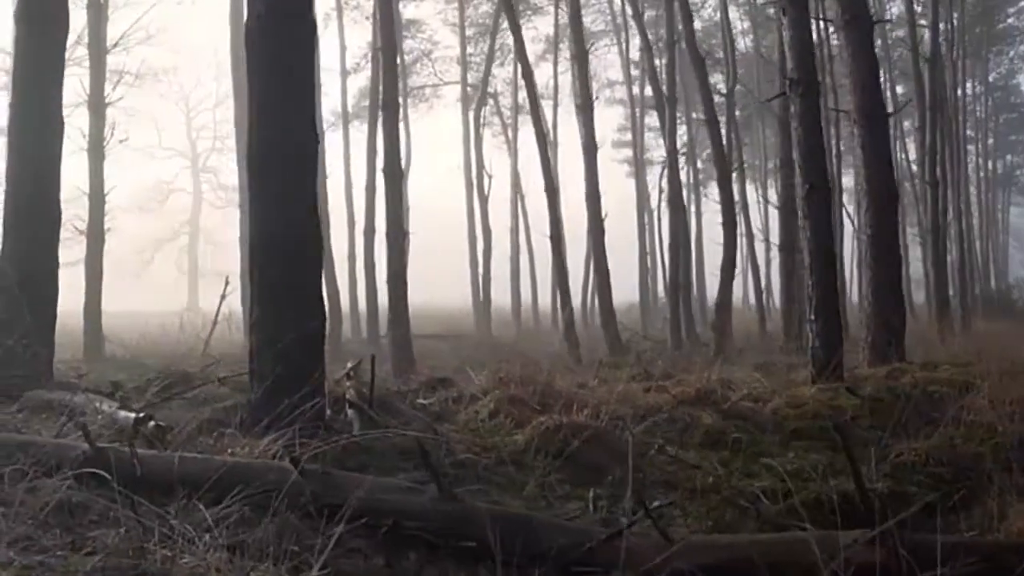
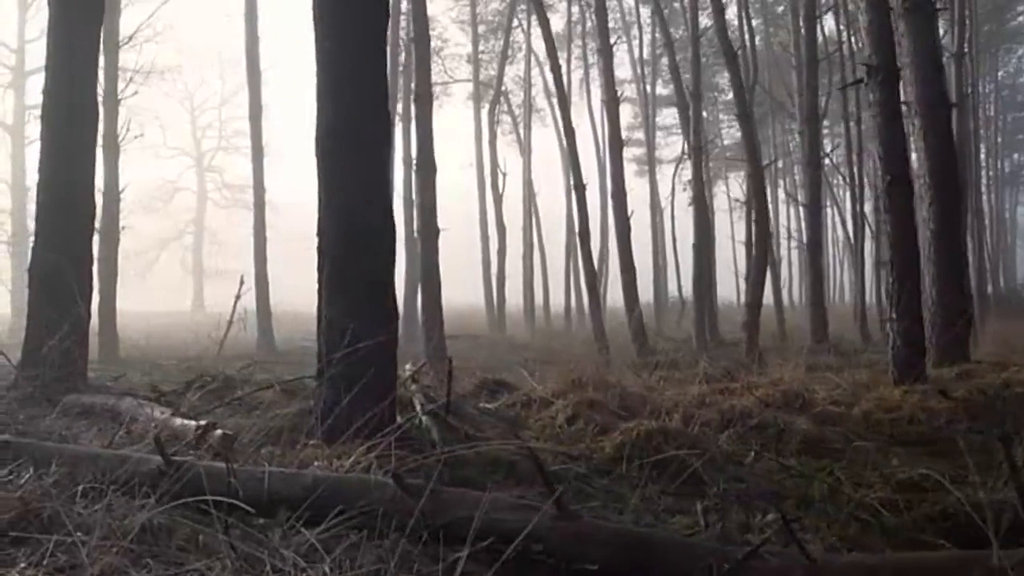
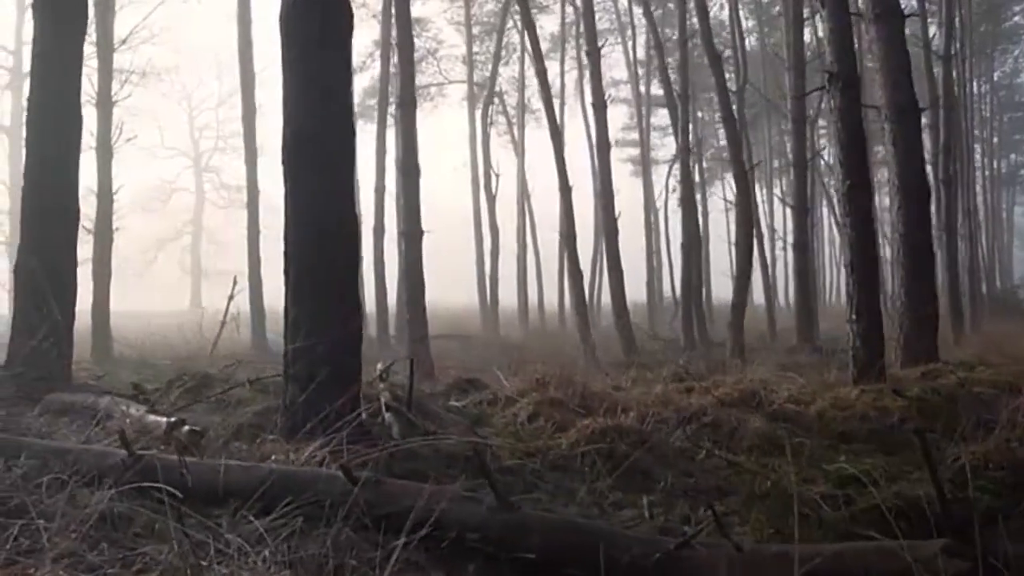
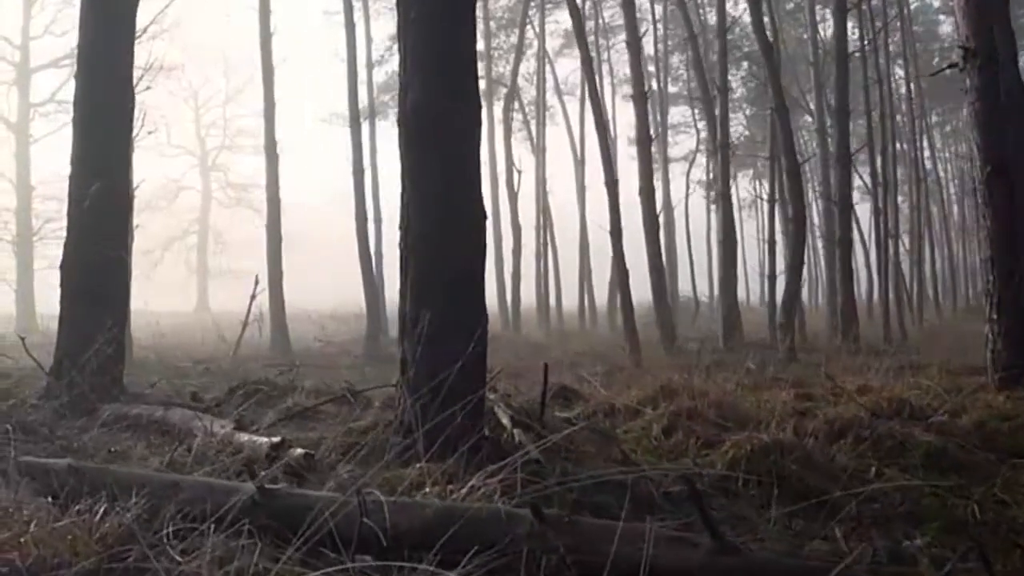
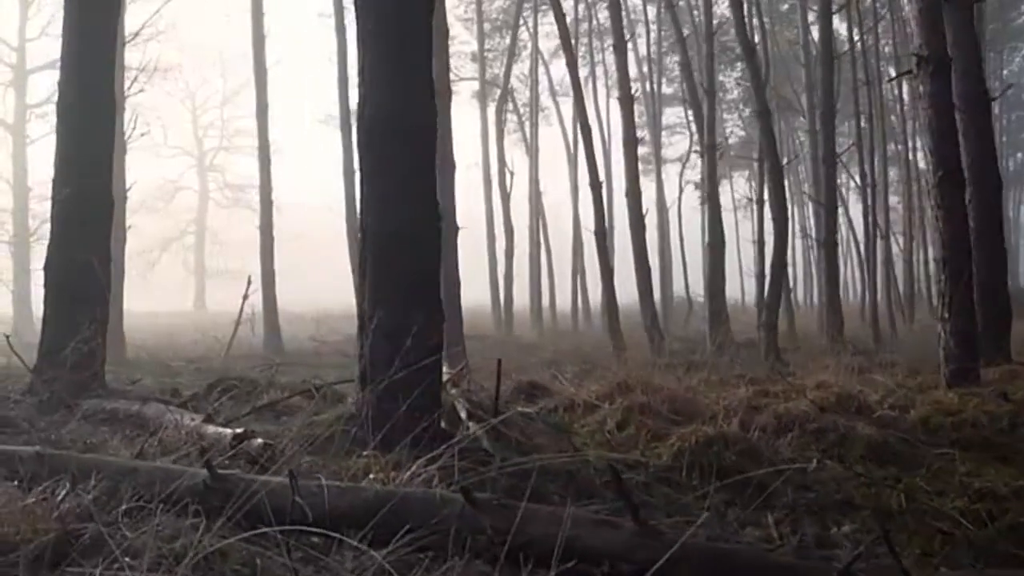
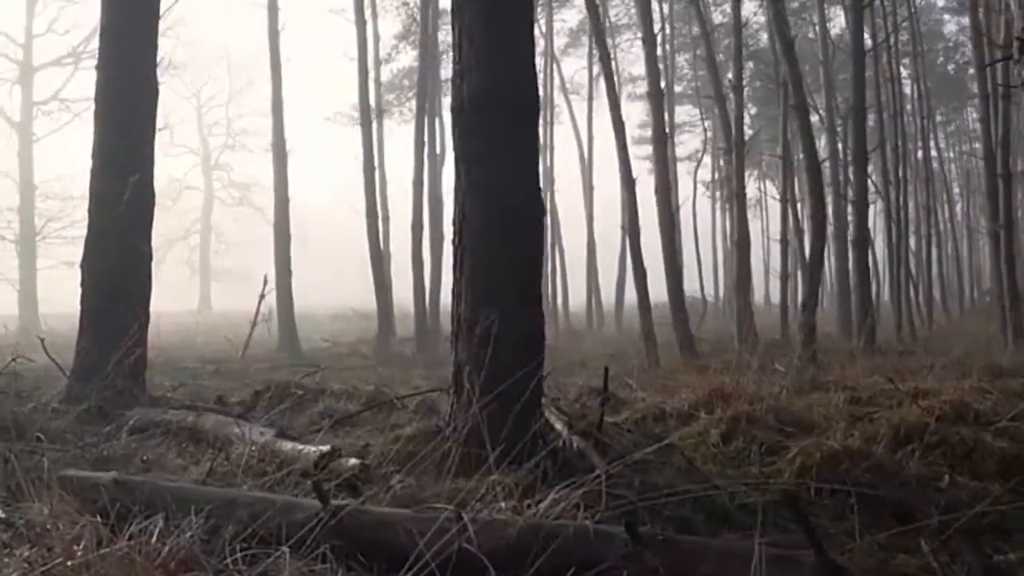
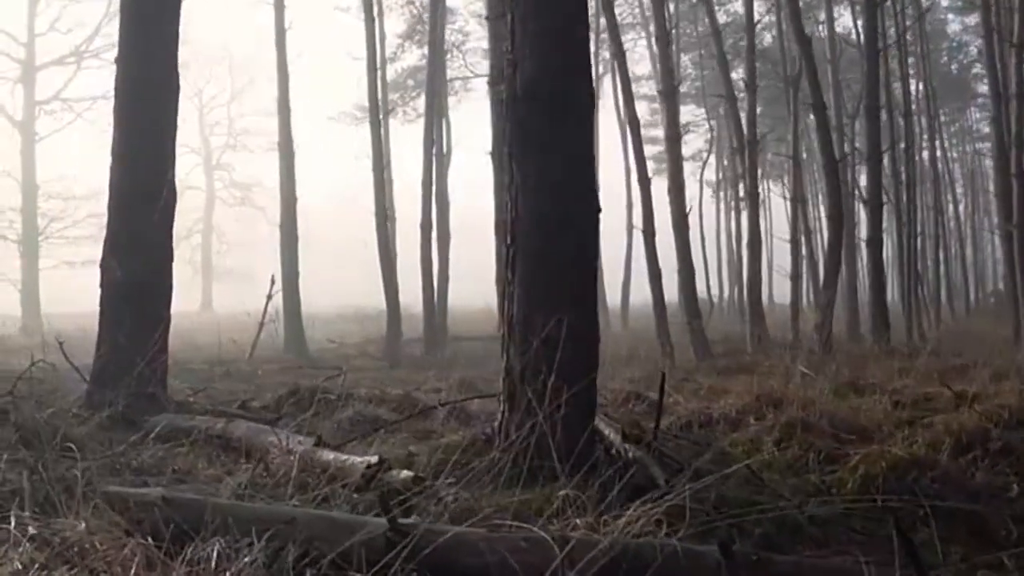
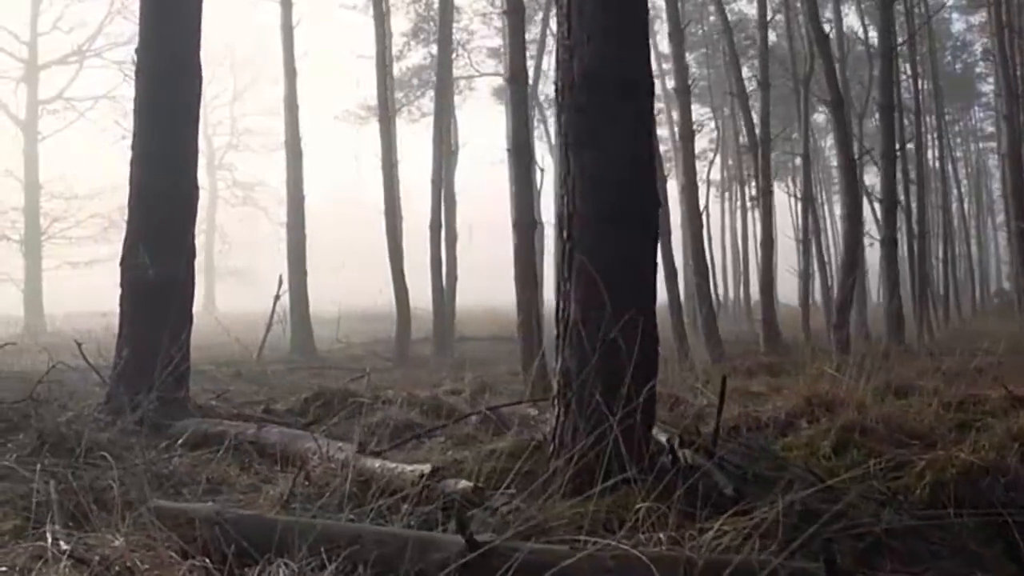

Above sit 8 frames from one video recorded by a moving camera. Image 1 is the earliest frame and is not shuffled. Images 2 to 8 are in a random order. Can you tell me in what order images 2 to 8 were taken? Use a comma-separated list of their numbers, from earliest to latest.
3, 2, 5, 4, 6, 7, 8
